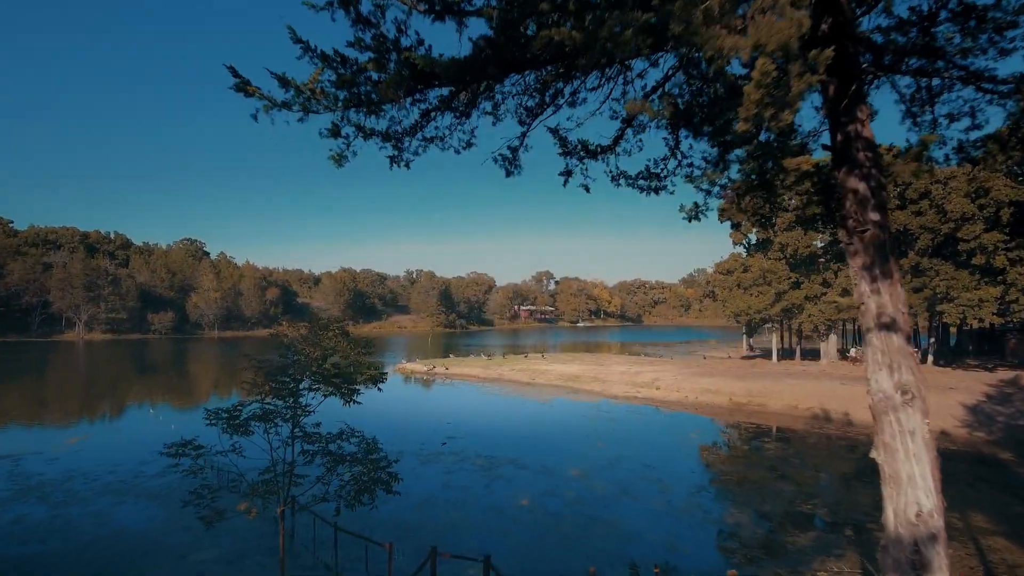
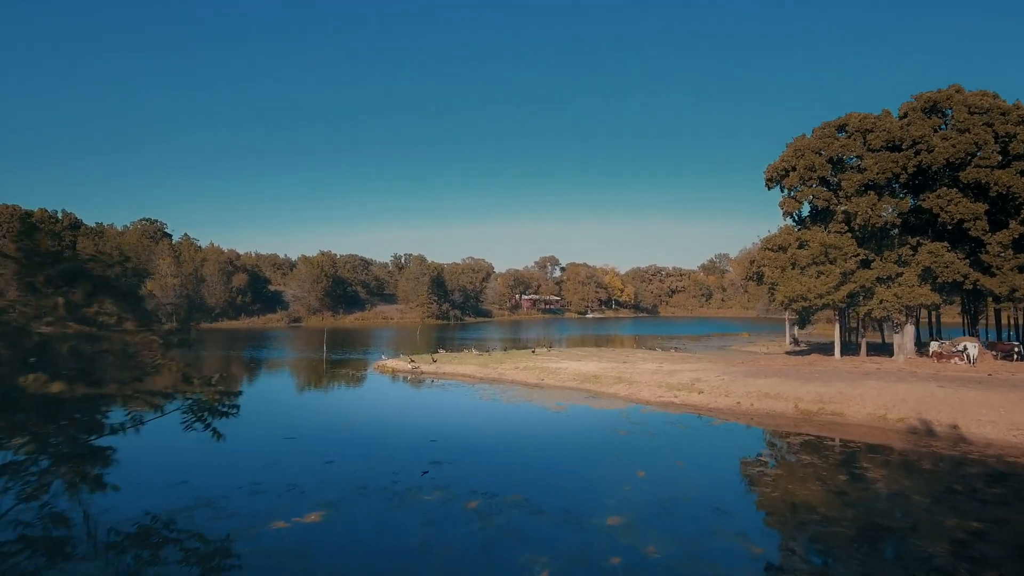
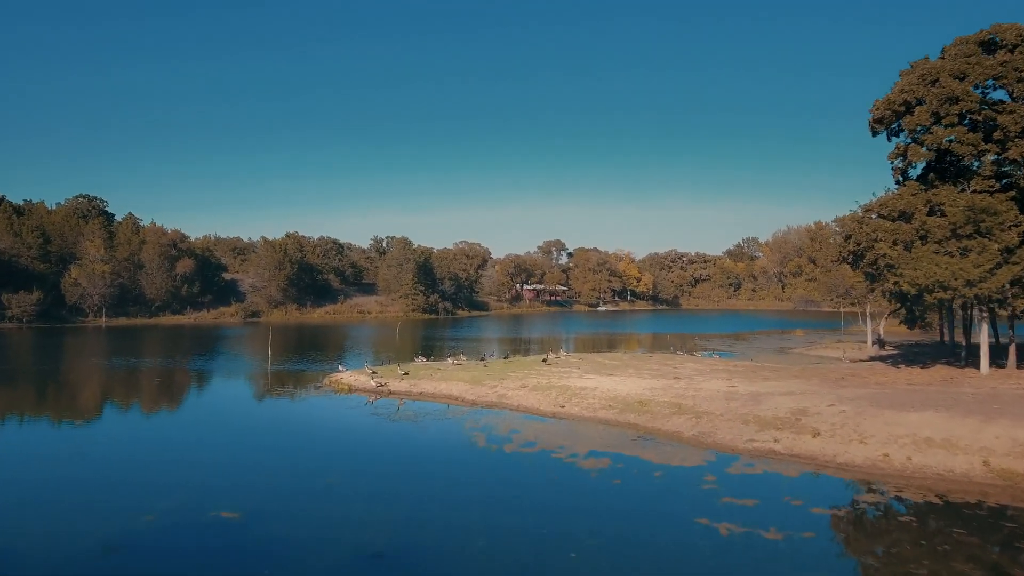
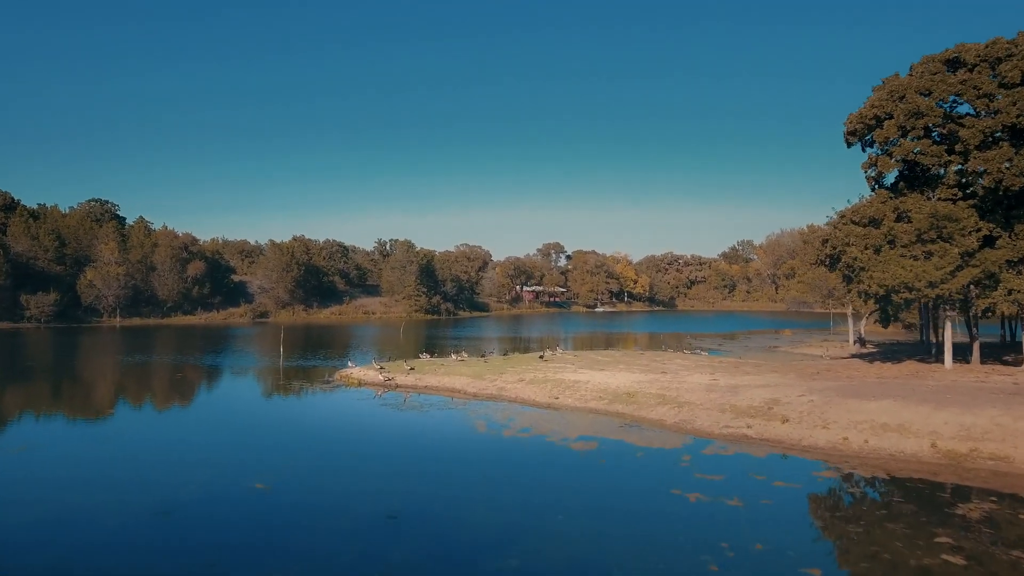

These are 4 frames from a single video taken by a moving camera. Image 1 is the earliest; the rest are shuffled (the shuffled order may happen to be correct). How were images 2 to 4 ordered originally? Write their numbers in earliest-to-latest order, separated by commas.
2, 4, 3
